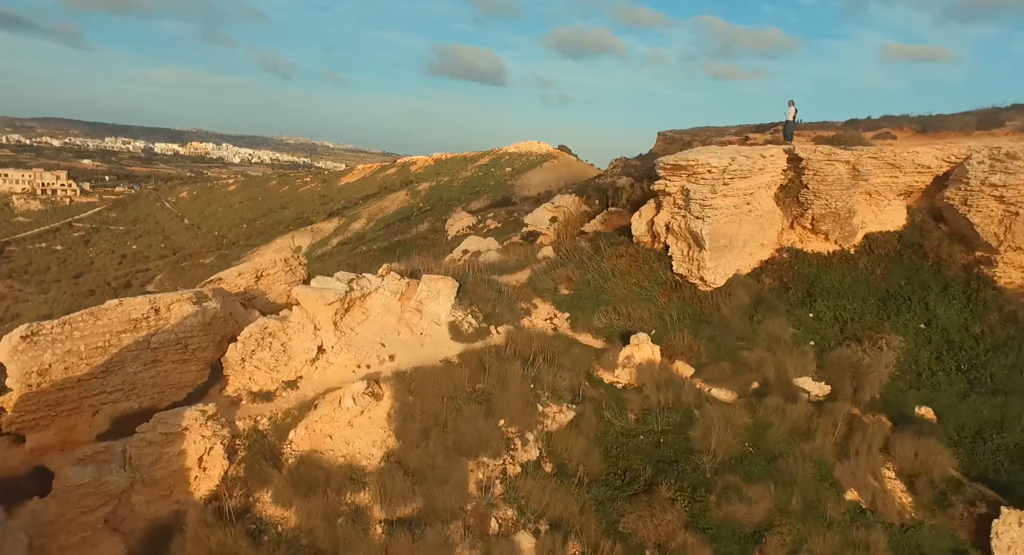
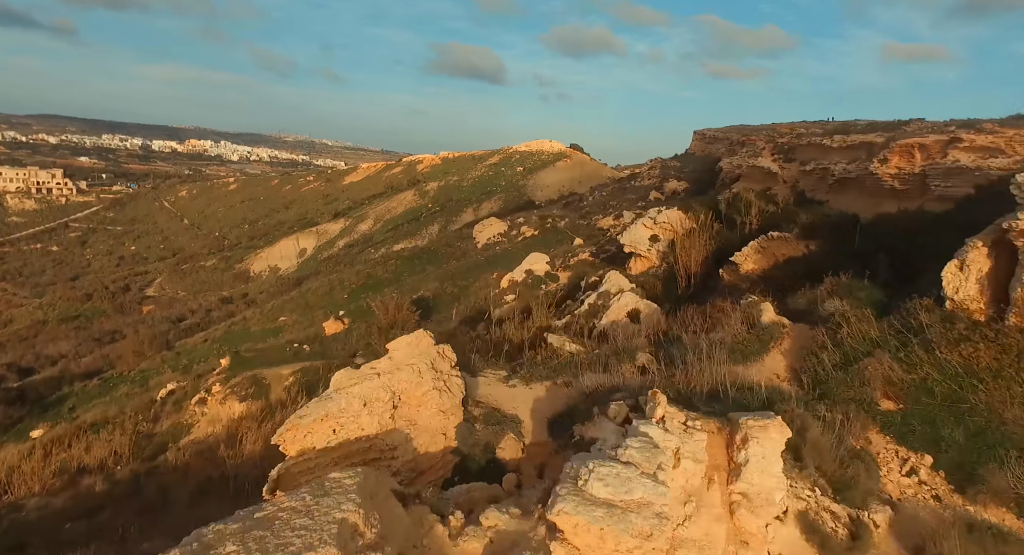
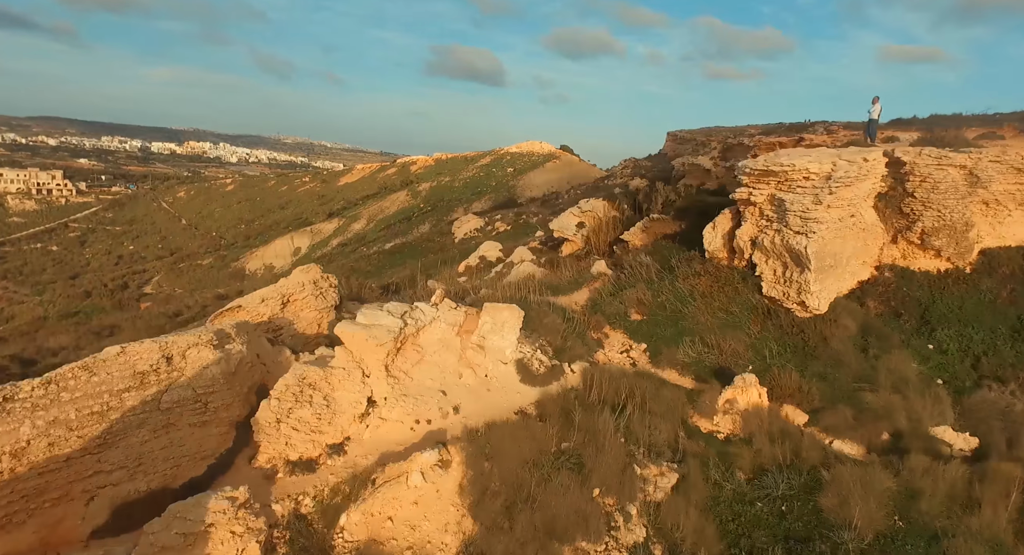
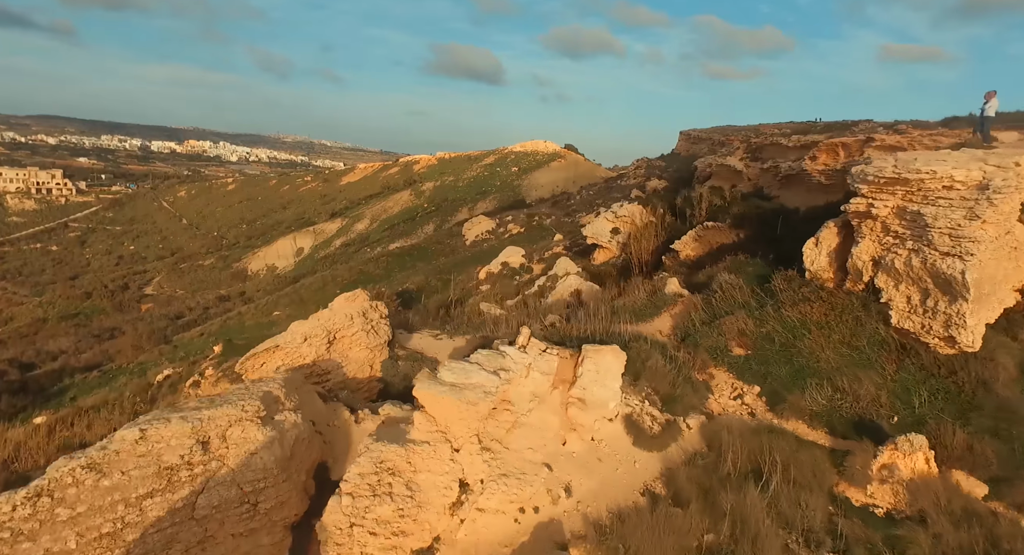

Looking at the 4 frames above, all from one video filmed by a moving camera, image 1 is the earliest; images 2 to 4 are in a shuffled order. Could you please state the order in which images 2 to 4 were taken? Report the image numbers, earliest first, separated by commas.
3, 4, 2
